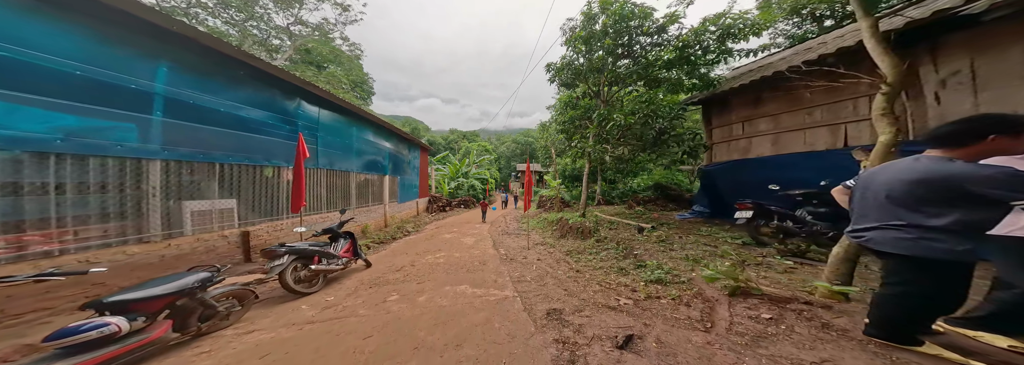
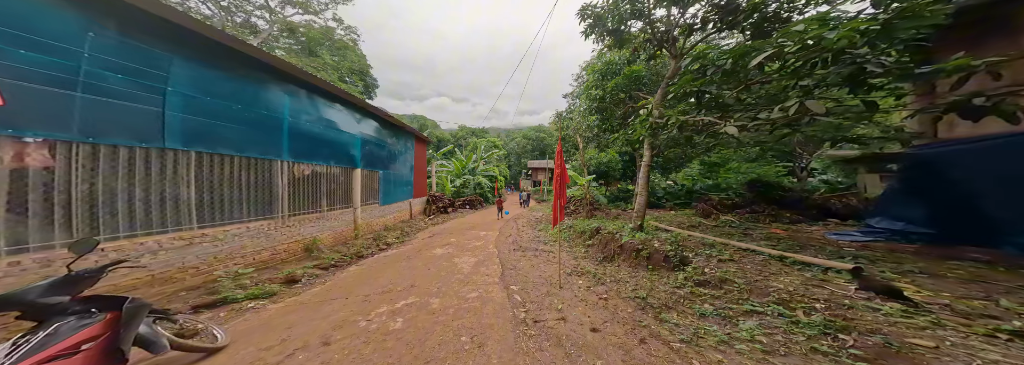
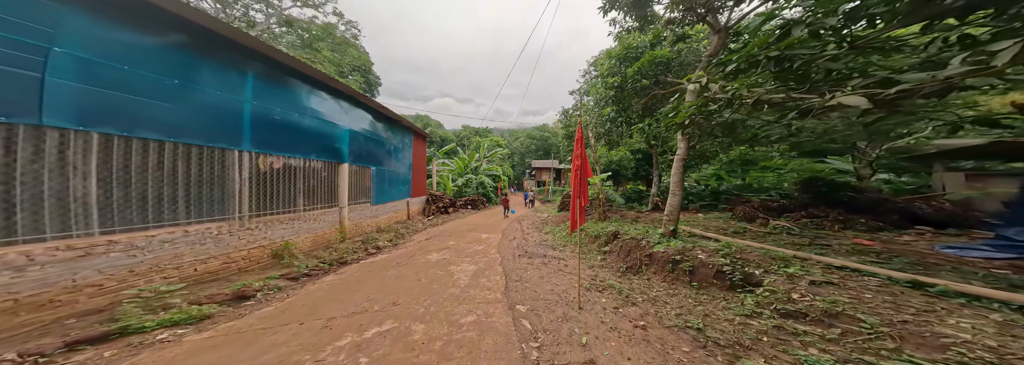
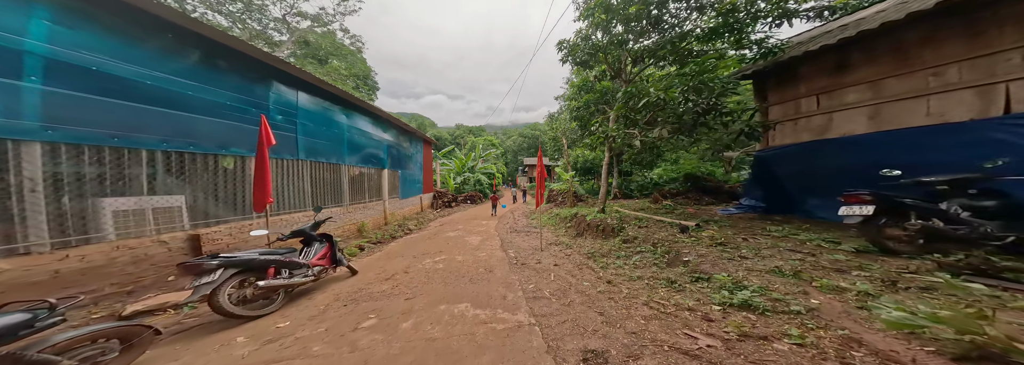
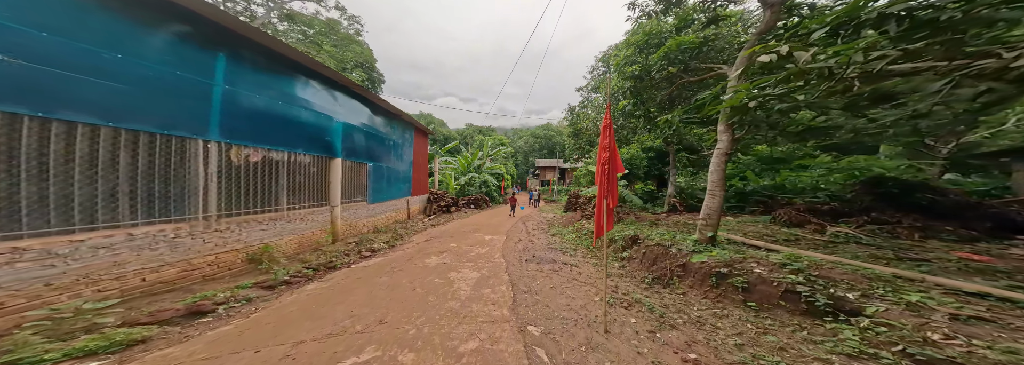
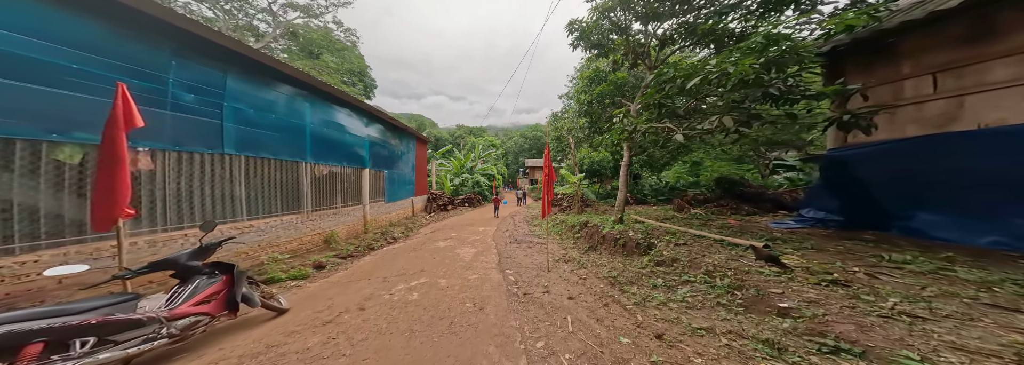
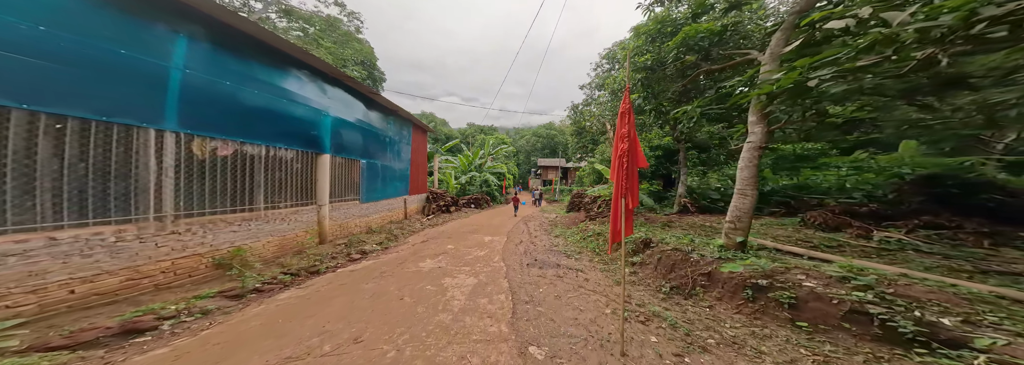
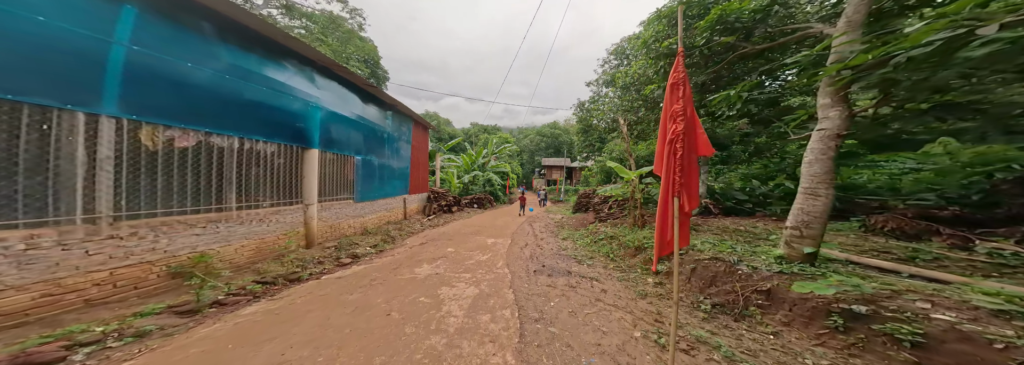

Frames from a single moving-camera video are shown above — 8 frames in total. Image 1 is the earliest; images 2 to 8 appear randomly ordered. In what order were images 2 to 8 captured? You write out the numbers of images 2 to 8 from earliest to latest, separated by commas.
4, 6, 2, 3, 5, 7, 8
